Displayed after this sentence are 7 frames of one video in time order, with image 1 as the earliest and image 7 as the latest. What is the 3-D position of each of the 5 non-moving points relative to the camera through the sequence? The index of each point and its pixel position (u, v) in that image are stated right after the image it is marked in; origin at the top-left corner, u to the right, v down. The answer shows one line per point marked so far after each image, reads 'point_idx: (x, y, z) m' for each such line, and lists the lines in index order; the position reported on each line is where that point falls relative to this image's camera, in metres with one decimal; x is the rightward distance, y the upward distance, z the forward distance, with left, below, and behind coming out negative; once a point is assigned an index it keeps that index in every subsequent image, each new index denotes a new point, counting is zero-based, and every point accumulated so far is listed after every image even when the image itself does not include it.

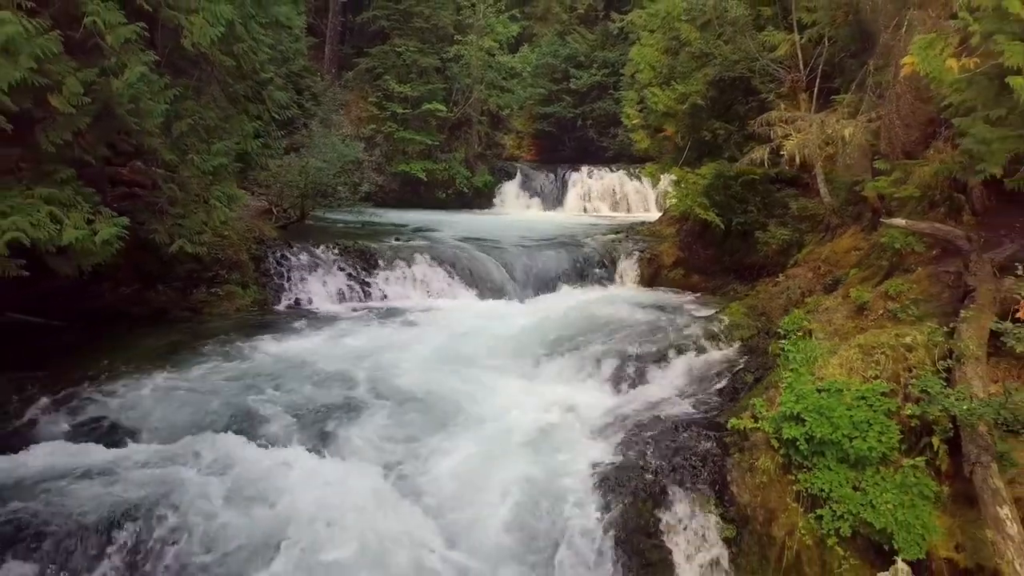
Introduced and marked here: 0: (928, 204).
0: (+4.2, +0.8, +5.8) m
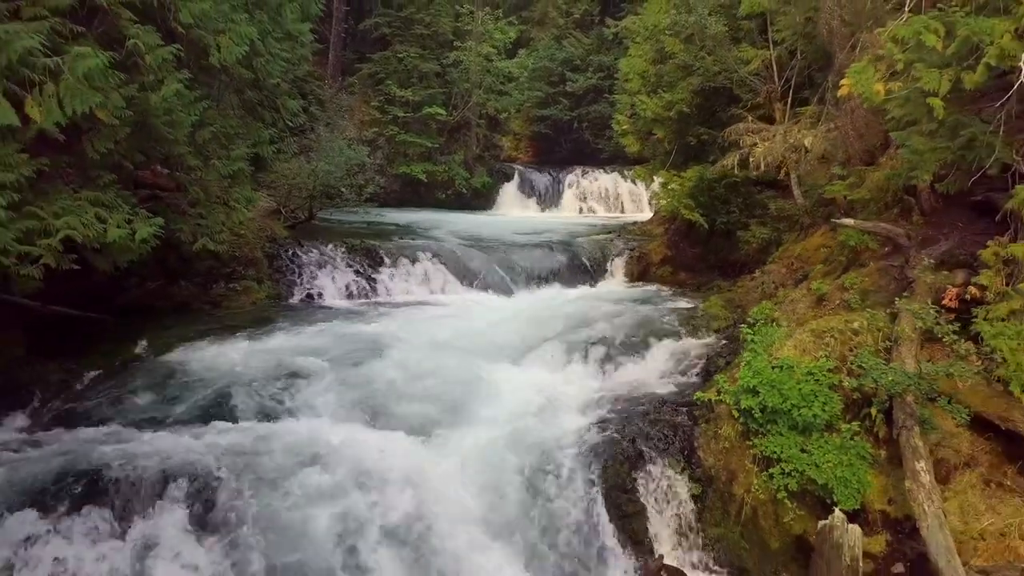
0: (+4.1, +0.9, +6.5) m
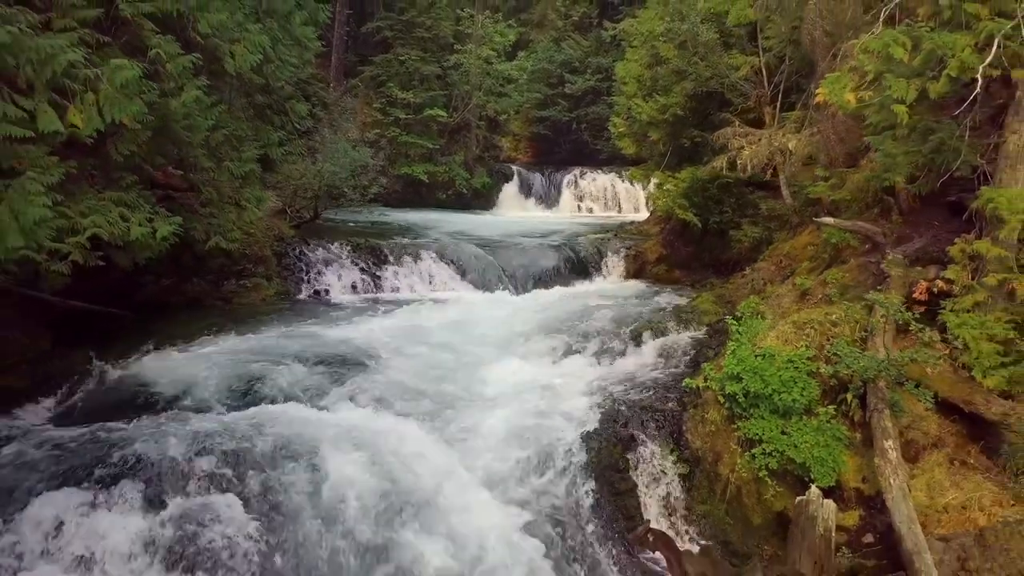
0: (+4.1, +1.0, +6.8) m
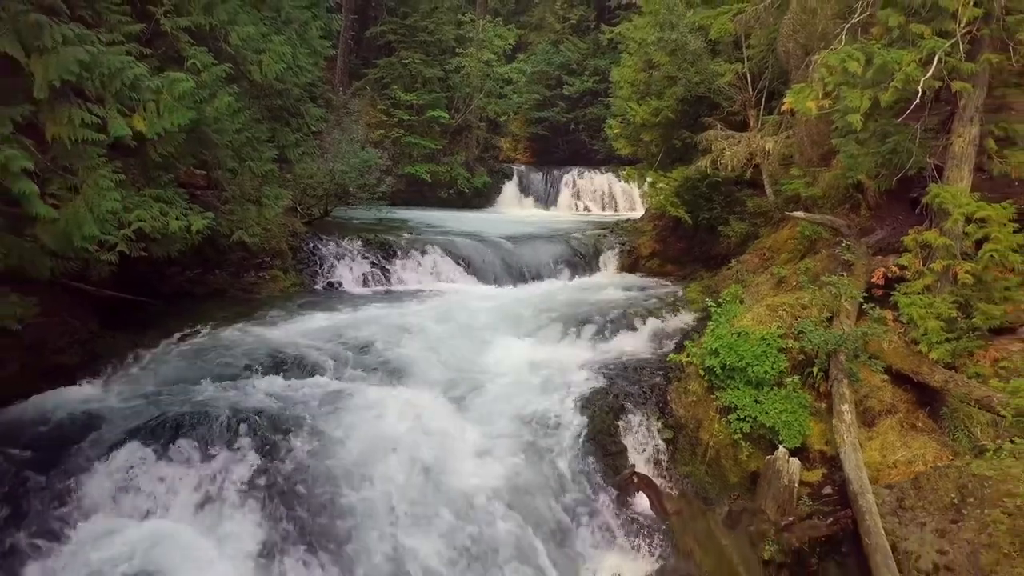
0: (+4.2, +1.1, +7.5) m
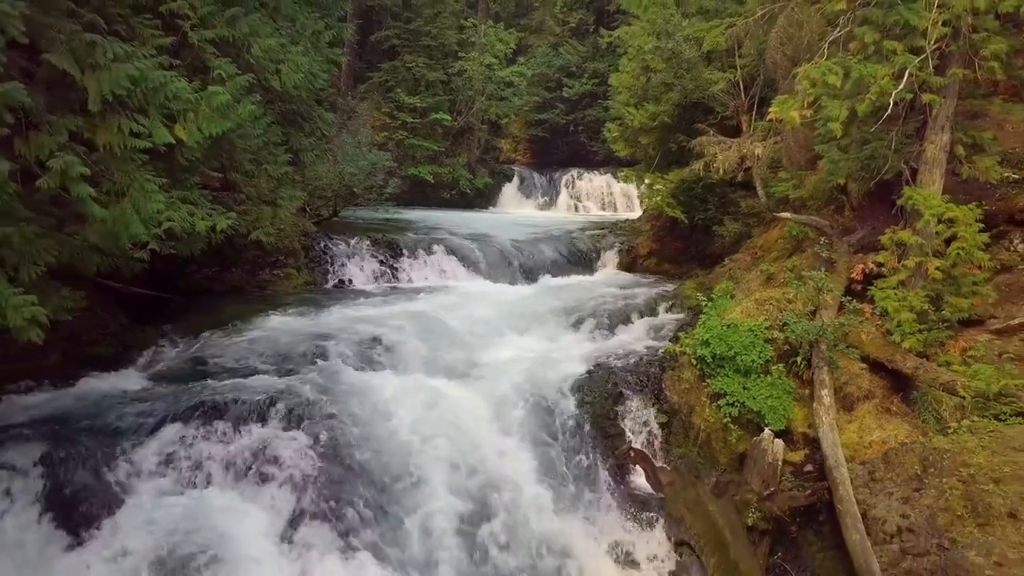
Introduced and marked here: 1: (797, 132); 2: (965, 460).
0: (+4.2, +1.2, +7.9) m
1: (+3.9, +2.1, +7.9) m
2: (+3.4, -1.3, +4.3) m
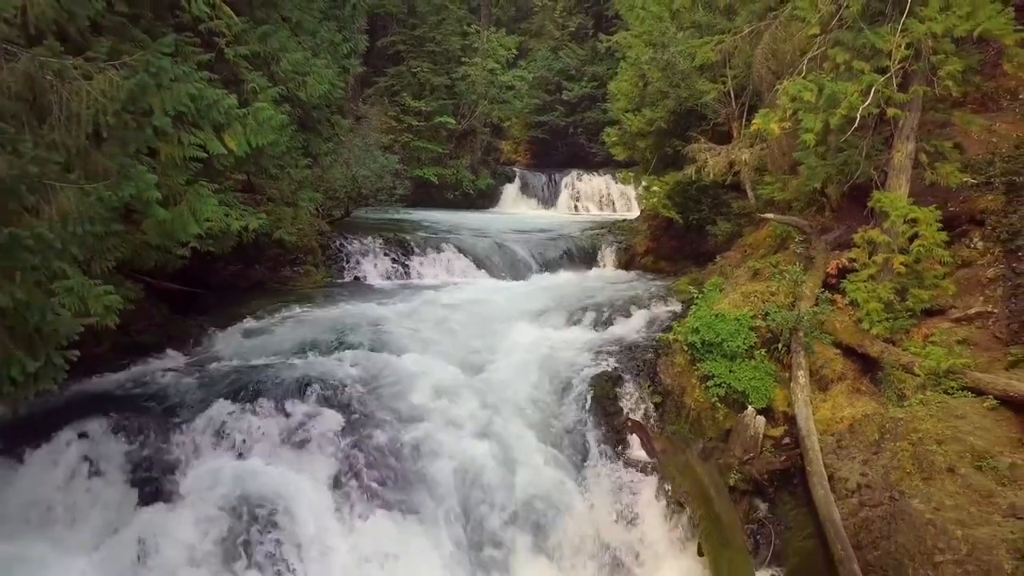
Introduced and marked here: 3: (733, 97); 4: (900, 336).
0: (+4.3, +1.2, +8.6) m
1: (+4.0, +2.2, +8.6) m
2: (+3.5, -1.2, +5.0) m
3: (+4.2, +3.7, +11.1) m
4: (+4.2, -0.5, +6.3) m
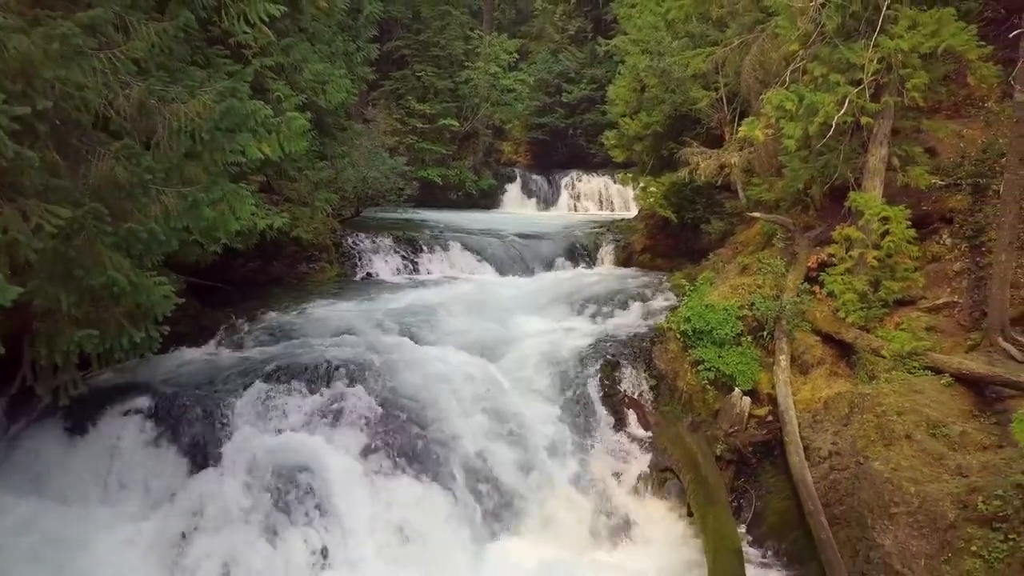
0: (+4.4, +1.3, +9.3) m
1: (+4.1, +2.3, +9.2) m
2: (+3.6, -1.1, +5.6) m
3: (+4.3, +3.7, +11.7) m
4: (+4.3, -0.4, +7.0) m
